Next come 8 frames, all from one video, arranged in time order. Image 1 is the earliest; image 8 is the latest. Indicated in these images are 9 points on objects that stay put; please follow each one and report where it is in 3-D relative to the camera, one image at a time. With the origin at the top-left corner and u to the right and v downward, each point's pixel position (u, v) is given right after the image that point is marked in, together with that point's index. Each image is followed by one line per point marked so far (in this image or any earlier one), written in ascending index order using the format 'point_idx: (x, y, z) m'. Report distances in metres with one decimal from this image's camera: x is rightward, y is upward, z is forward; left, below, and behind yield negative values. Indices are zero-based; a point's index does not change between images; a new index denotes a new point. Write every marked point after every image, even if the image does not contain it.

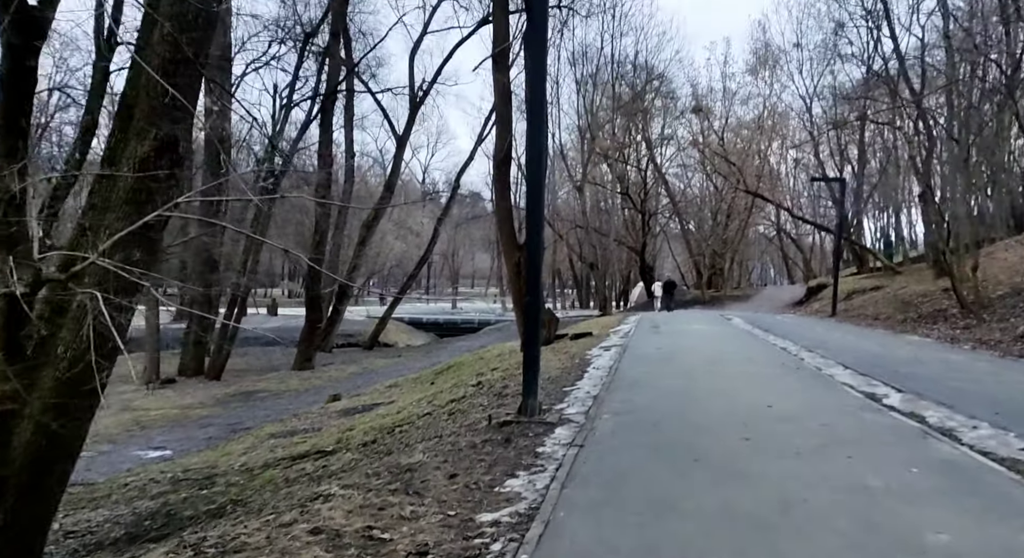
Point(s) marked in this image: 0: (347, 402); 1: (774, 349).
0: (-3.4, -2.6, +17.2) m
1: (+4.3, -1.2, +13.4) m
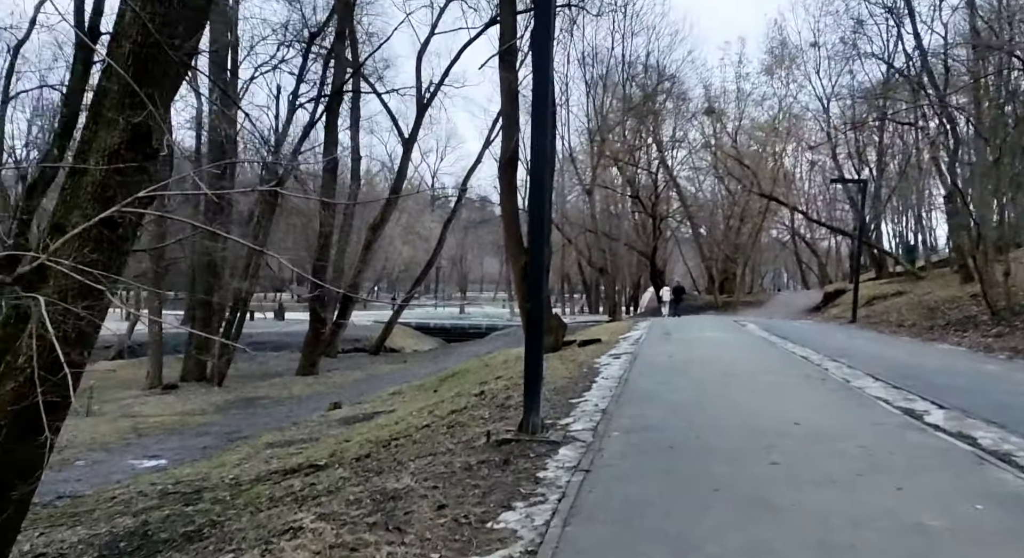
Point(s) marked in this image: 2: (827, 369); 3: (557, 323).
0: (-3.3, -2.7, +16.7) m
1: (+4.4, -1.3, +12.8) m
2: (+4.3, -1.2, +11.0) m
3: (+1.0, -1.0, +18.6) m
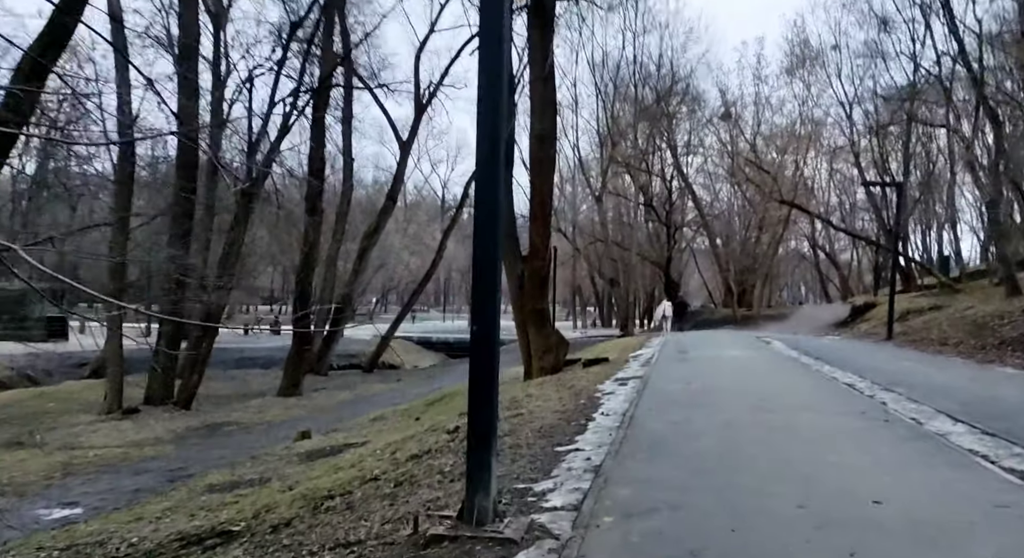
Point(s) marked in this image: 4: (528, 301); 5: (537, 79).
0: (-3.4, -2.9, +14.6) m
1: (+4.2, -1.4, +10.6) m
2: (+4.0, -1.4, +8.8) m
3: (+0.9, -1.2, +16.5) m
4: (+0.3, -0.4, +16.1) m
5: (+0.5, +3.9, +15.8) m
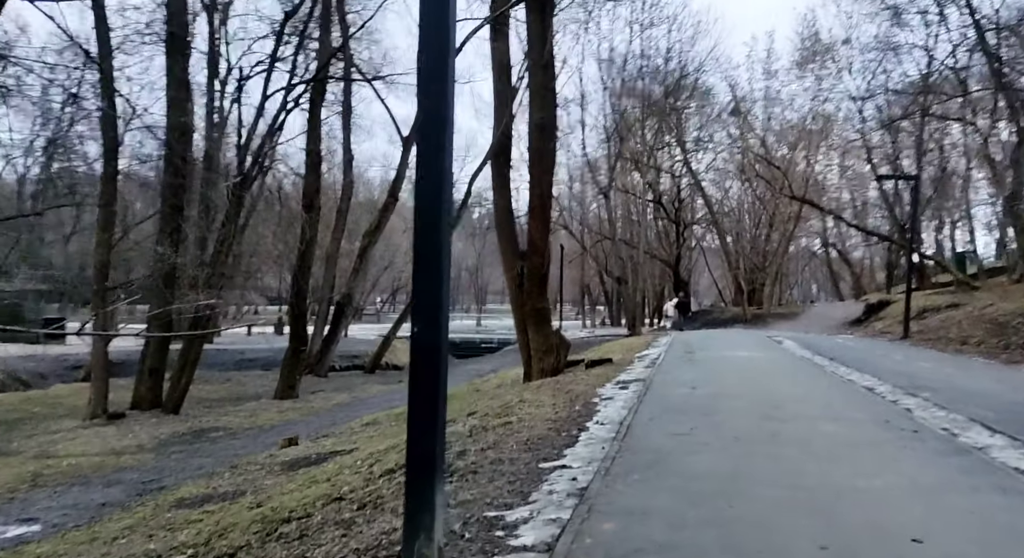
0: (-3.5, -2.8, +13.8) m
1: (+4.1, -1.3, +9.7) m
2: (+3.9, -1.3, +8.0) m
3: (+0.9, -1.2, +15.6) m
4: (+0.3, -0.4, +15.3) m
5: (+0.4, +3.9, +15.0) m
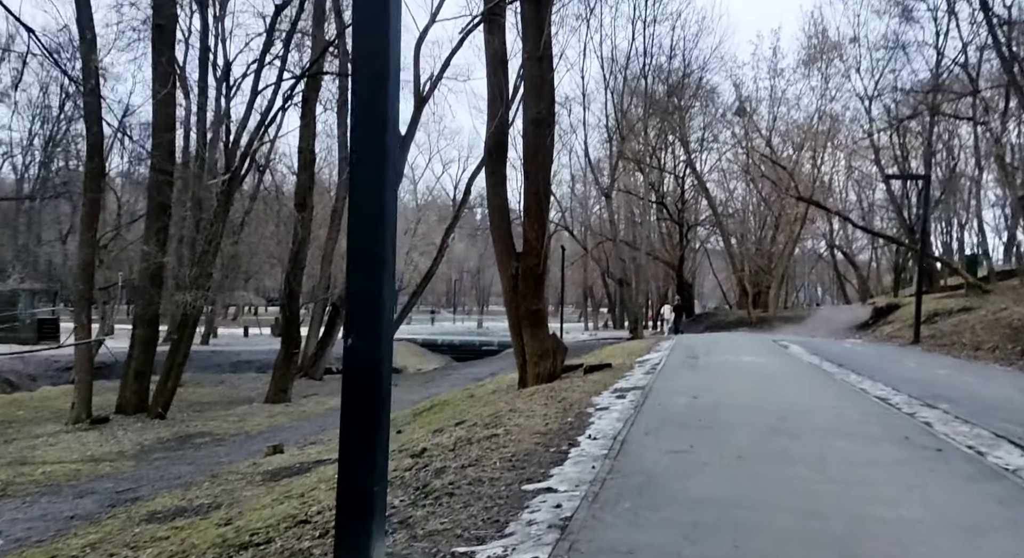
0: (-3.6, -2.9, +13.3) m
1: (+4.0, -1.4, +9.1) m
2: (+3.8, -1.3, +7.4) m
3: (+0.8, -1.2, +15.0) m
4: (+0.2, -0.4, +14.7) m
5: (+0.3, +3.9, +14.4) m
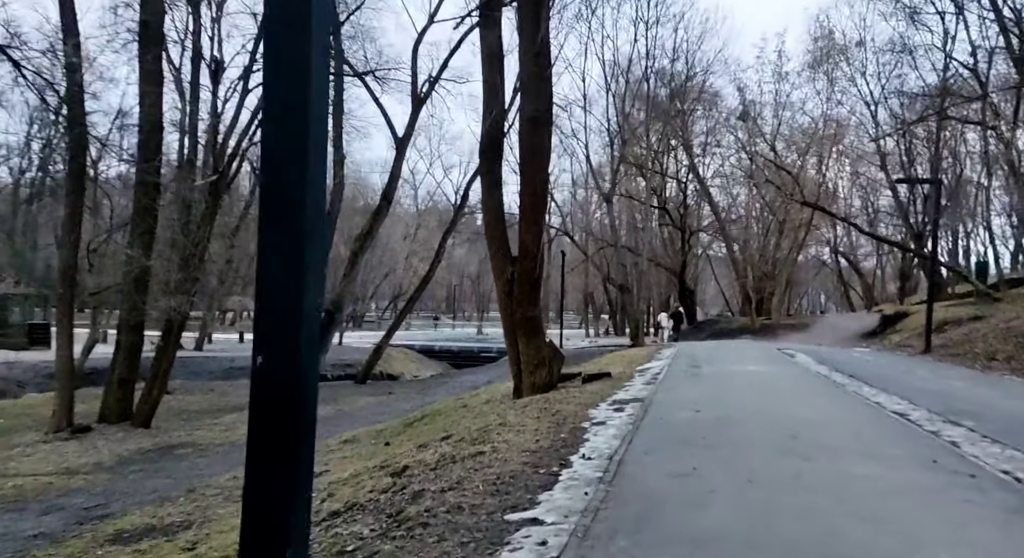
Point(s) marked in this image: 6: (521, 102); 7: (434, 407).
0: (-3.7, -2.9, +12.6) m
1: (+3.9, -1.4, +8.5) m
2: (+3.6, -1.4, +6.7) m
3: (+0.7, -1.3, +14.4) m
4: (+0.1, -0.5, +14.1) m
5: (+0.3, +3.8, +13.8) m
6: (+0.1, +3.0, +14.0) m
7: (-1.8, -2.9, +18.3) m
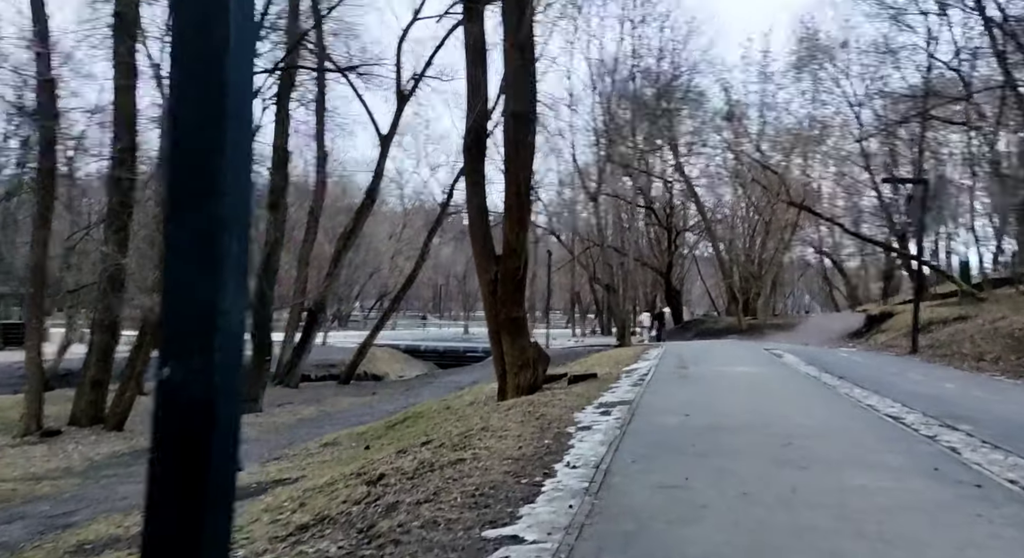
0: (-3.9, -2.9, +12.2) m
1: (+3.7, -1.4, +8.2) m
2: (+3.5, -1.4, +6.5) m
3: (+0.4, -1.3, +14.1) m
4: (-0.2, -0.5, +13.7) m
5: (0.0, +3.8, +13.5) m
6: (-0.1, +3.0, +13.7) m
7: (-2.1, -2.8, +17.9) m
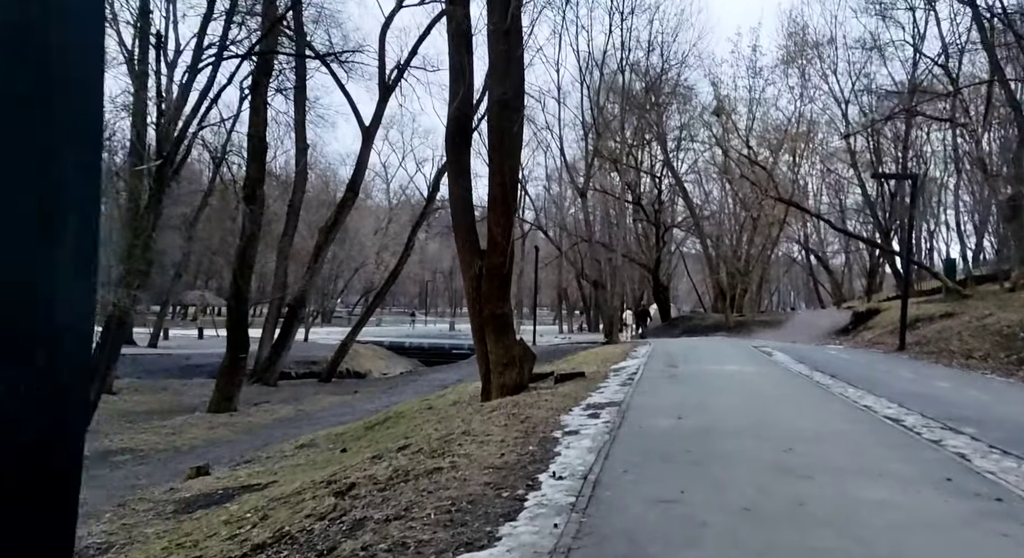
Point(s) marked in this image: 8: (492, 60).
0: (-4.2, -2.8, +11.6) m
1: (+3.5, -1.4, +7.7) m
2: (+3.4, -1.3, +6.0) m
3: (+0.1, -1.2, +13.5) m
4: (-0.4, -0.4, +13.2) m
5: (-0.2, +3.9, +12.9) m
6: (-0.4, +3.1, +13.1) m
7: (-2.4, -2.7, +17.4) m
8: (-0.3, +3.5, +13.0) m
